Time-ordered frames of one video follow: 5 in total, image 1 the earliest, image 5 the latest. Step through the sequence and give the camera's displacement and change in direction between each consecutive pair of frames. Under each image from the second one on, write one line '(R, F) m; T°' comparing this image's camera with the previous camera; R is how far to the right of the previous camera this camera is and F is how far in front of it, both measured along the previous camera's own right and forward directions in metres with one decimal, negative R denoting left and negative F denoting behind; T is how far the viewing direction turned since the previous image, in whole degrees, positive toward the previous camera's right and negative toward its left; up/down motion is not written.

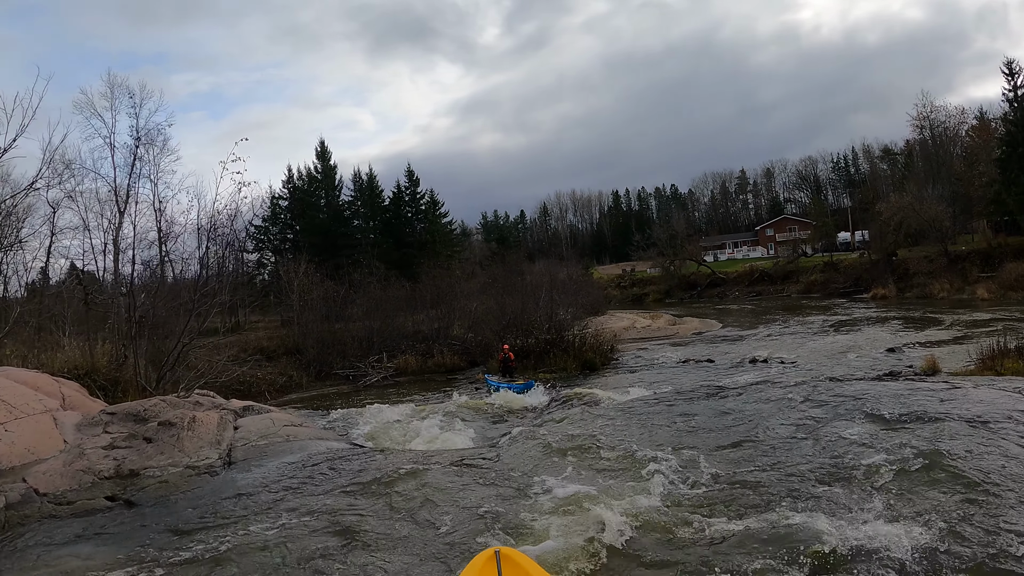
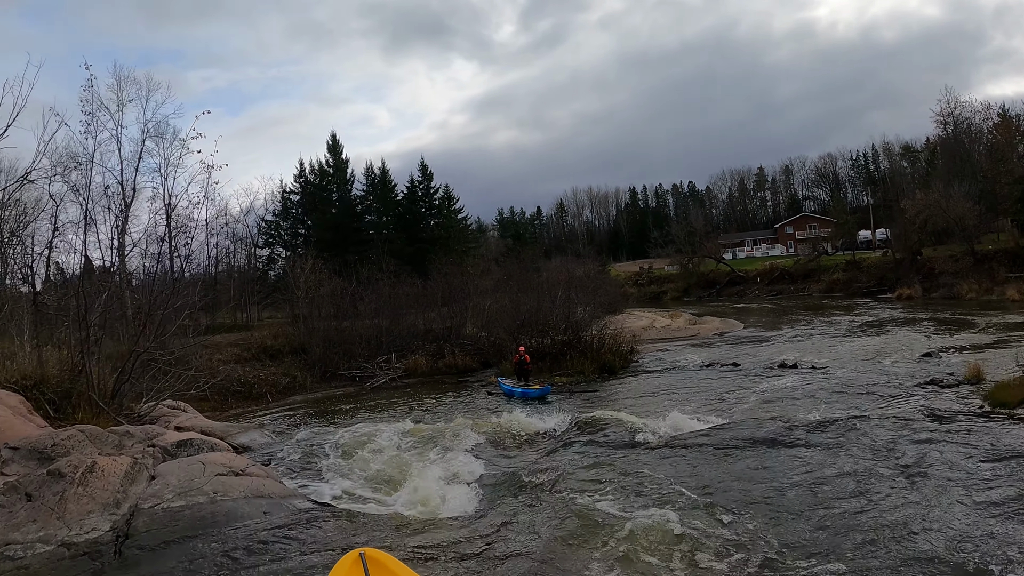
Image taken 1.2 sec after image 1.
(0.0, +1.0) m; -1°
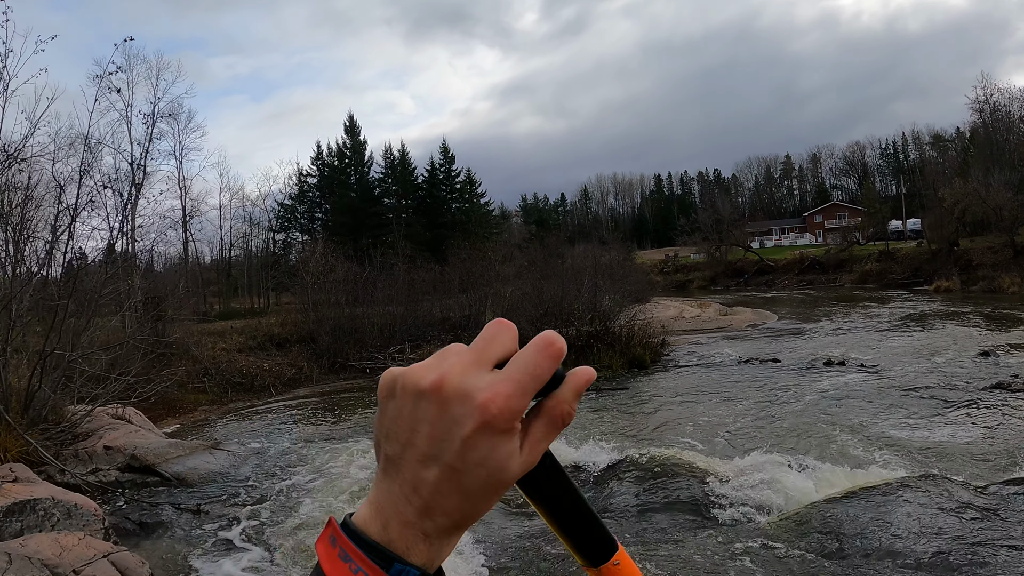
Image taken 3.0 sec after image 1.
(0.0, +1.3) m; -2°
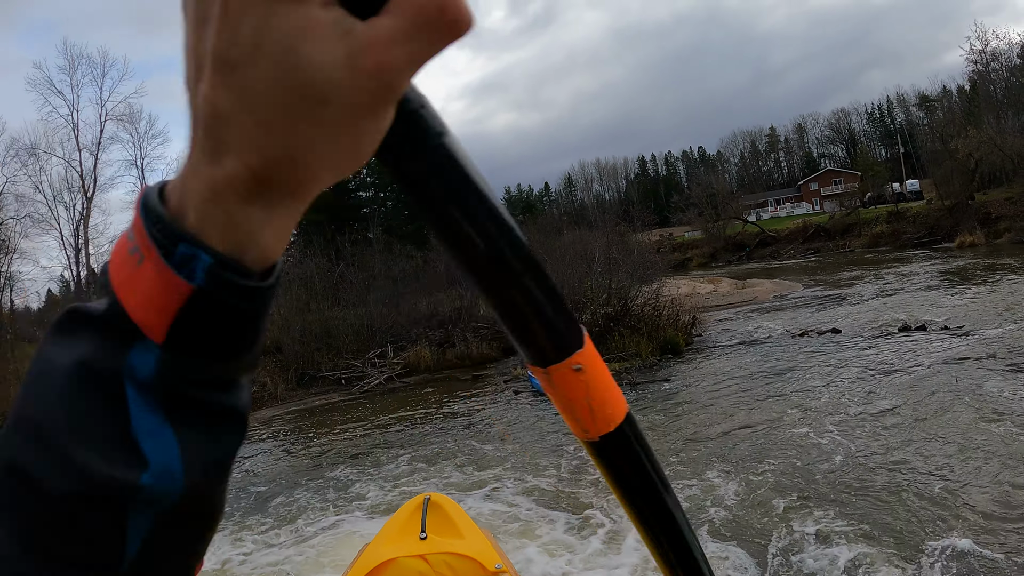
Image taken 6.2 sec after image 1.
(0.0, +2.9) m; 0°
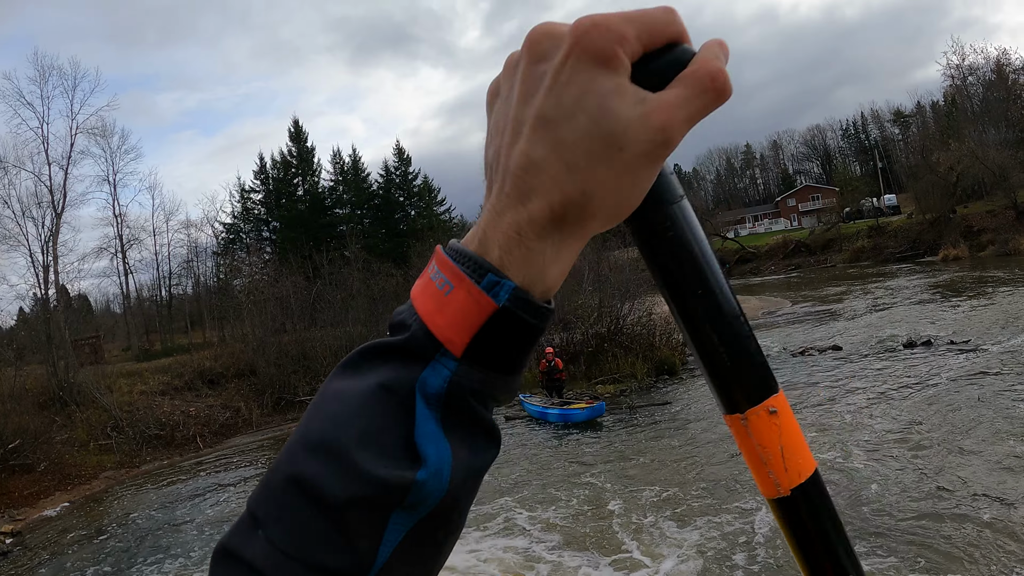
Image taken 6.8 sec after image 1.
(-0.1, +0.7) m; +1°
